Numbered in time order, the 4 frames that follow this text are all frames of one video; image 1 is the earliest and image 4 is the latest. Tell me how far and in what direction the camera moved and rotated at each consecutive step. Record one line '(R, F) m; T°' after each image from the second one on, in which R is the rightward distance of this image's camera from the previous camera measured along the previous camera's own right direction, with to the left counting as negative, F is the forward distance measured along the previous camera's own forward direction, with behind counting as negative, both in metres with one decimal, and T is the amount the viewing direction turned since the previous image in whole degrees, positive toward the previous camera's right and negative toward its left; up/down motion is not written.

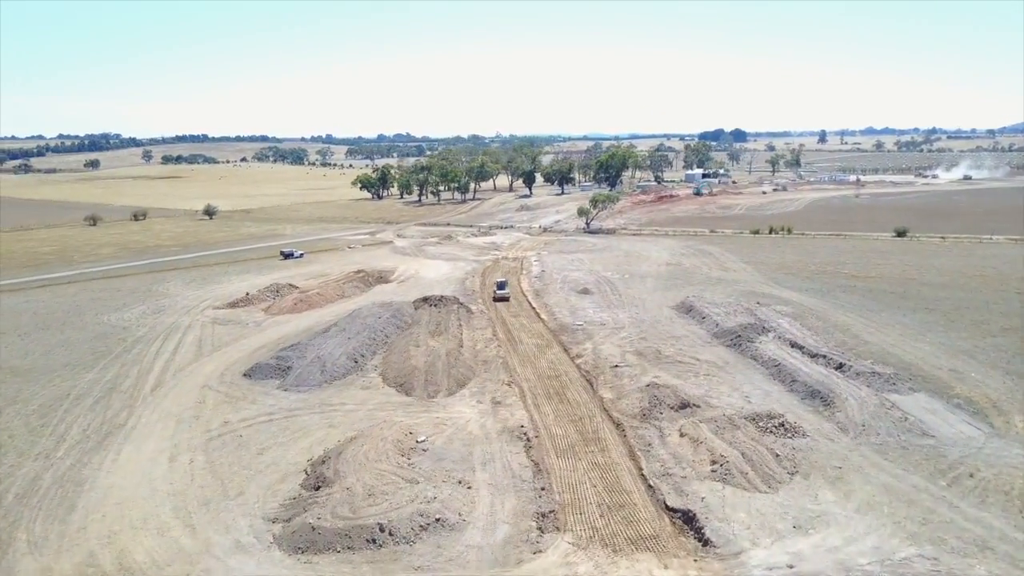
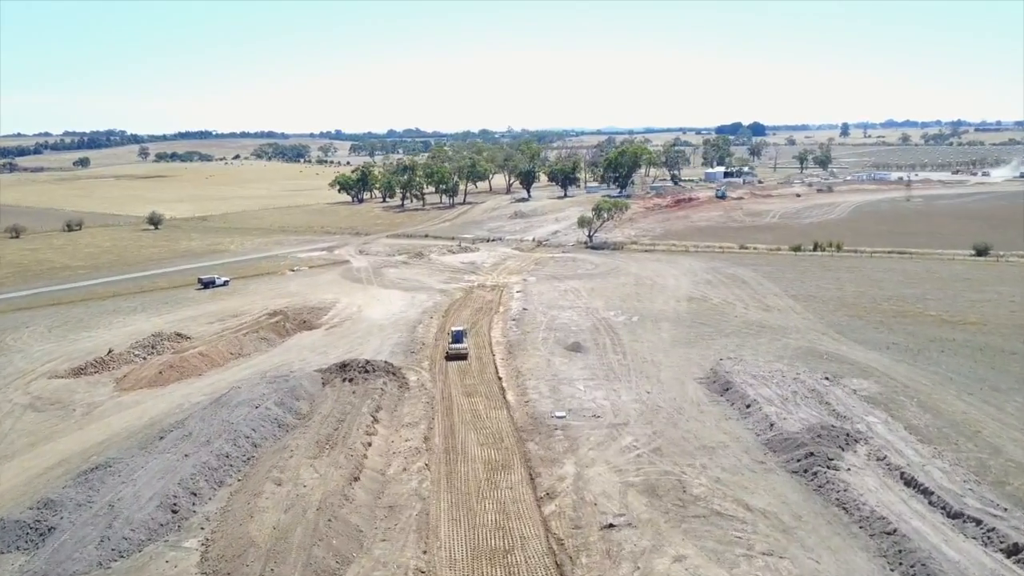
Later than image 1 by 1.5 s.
(+2.2, +13.4) m; -1°
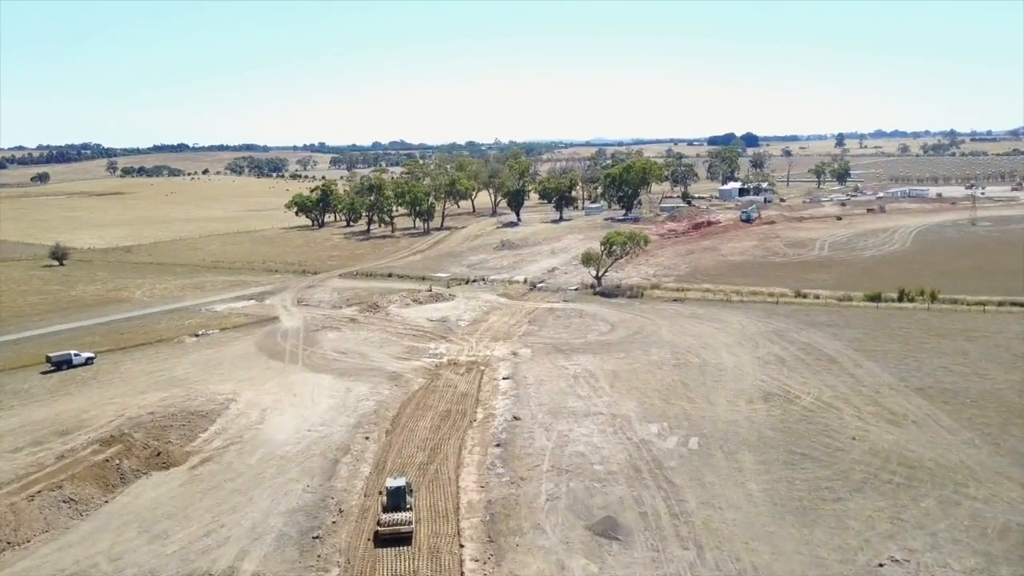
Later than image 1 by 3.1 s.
(+0.2, +14.8) m; +1°
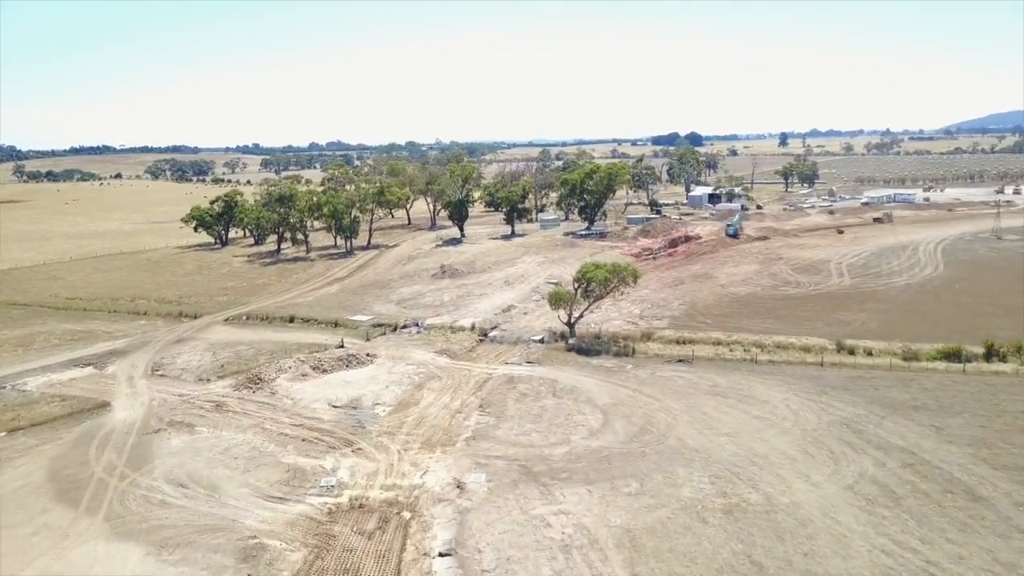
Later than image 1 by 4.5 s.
(+0.1, +13.2) m; +4°
